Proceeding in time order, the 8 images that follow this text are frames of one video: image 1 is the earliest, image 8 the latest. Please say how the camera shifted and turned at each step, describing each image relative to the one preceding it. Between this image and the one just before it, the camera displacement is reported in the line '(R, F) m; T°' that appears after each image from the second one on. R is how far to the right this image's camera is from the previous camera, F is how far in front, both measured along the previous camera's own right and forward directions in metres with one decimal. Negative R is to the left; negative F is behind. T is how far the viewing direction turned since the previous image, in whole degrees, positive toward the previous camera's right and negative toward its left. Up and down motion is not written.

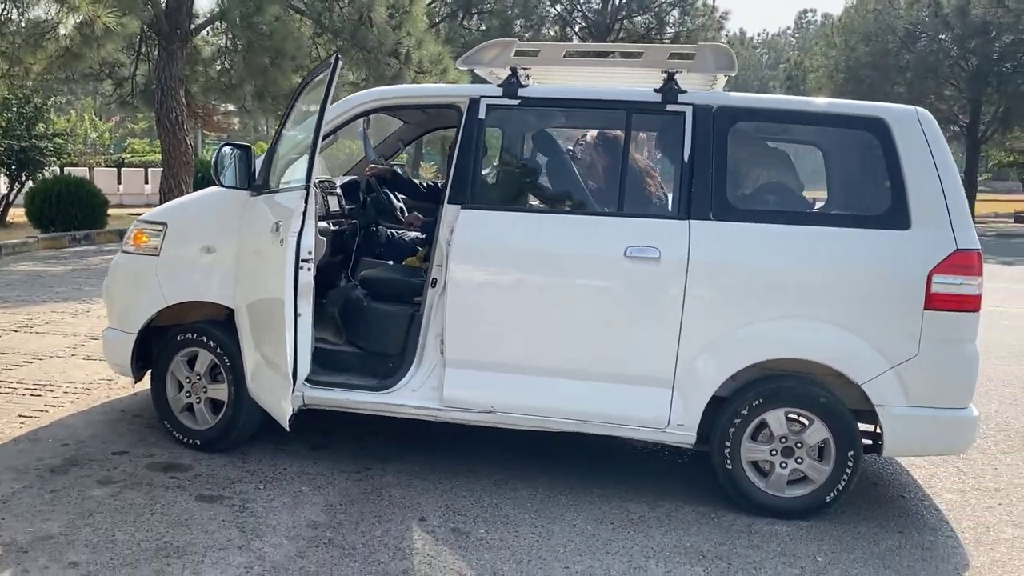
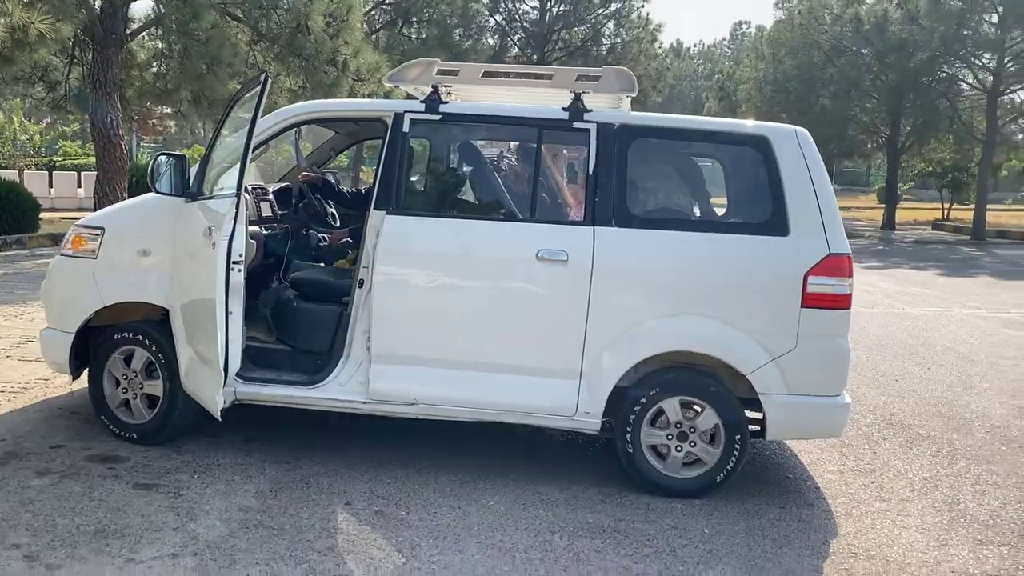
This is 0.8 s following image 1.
(+0.1, -0.4) m; +4°
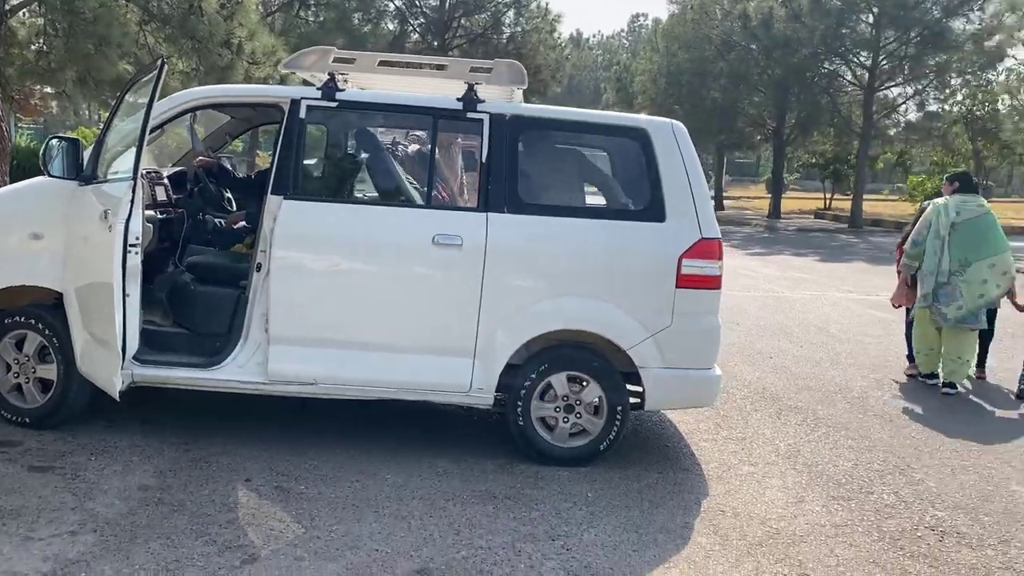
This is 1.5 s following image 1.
(0.0, -0.2) m; +6°
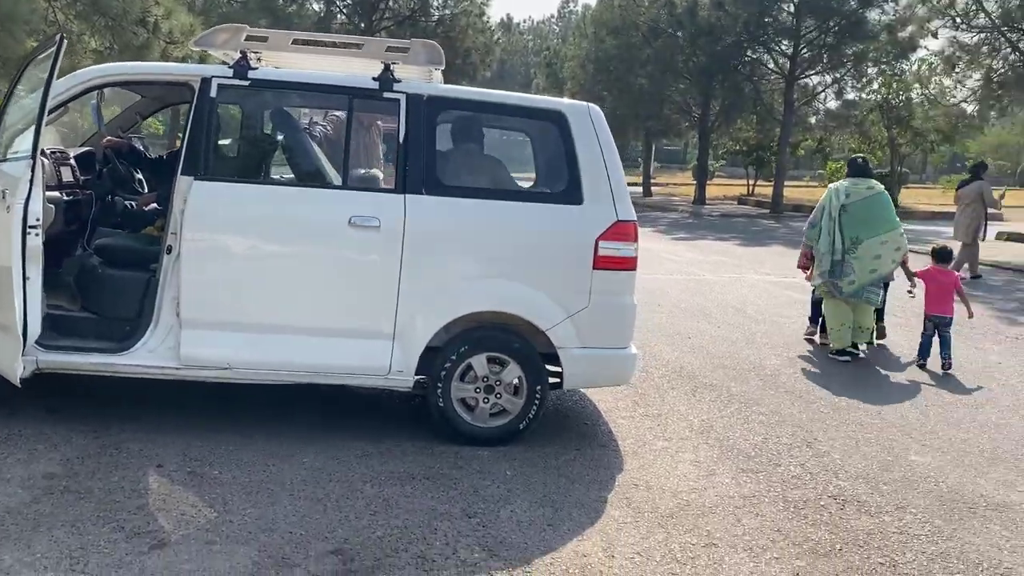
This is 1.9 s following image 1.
(+0.1, 0.0) m; +4°
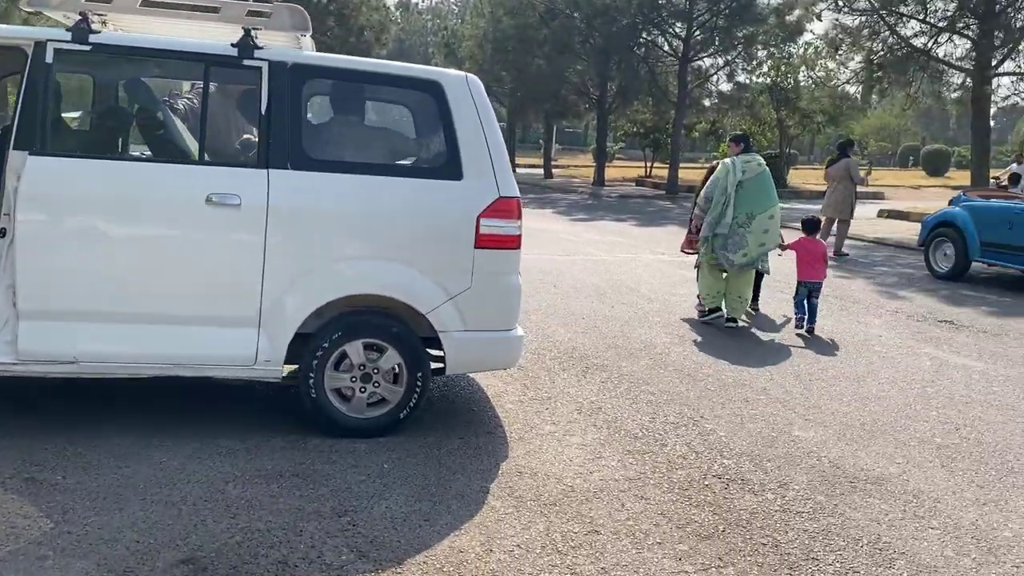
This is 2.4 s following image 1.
(+0.2, +0.2) m; +6°
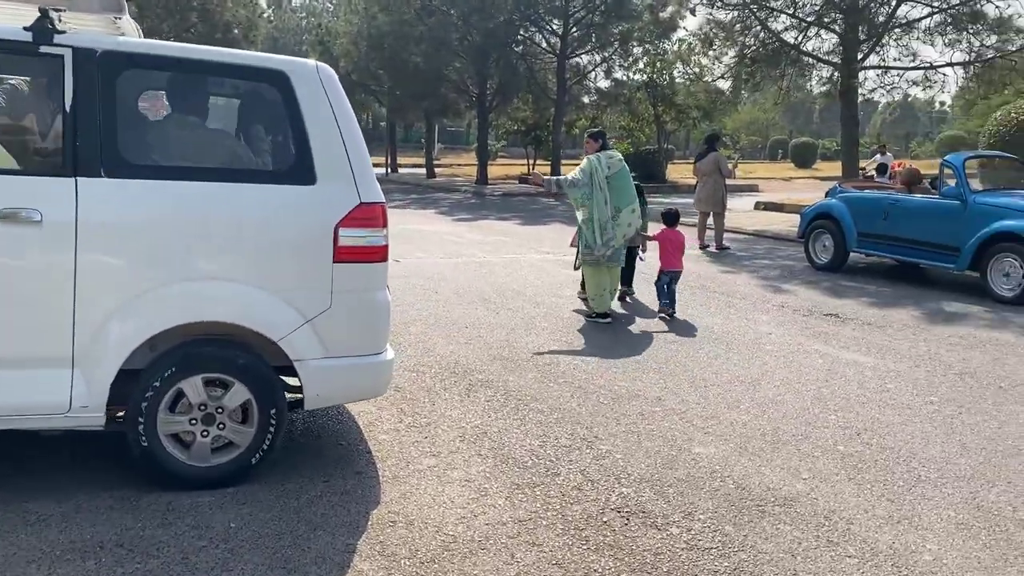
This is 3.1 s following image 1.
(+0.1, +0.6) m; +7°
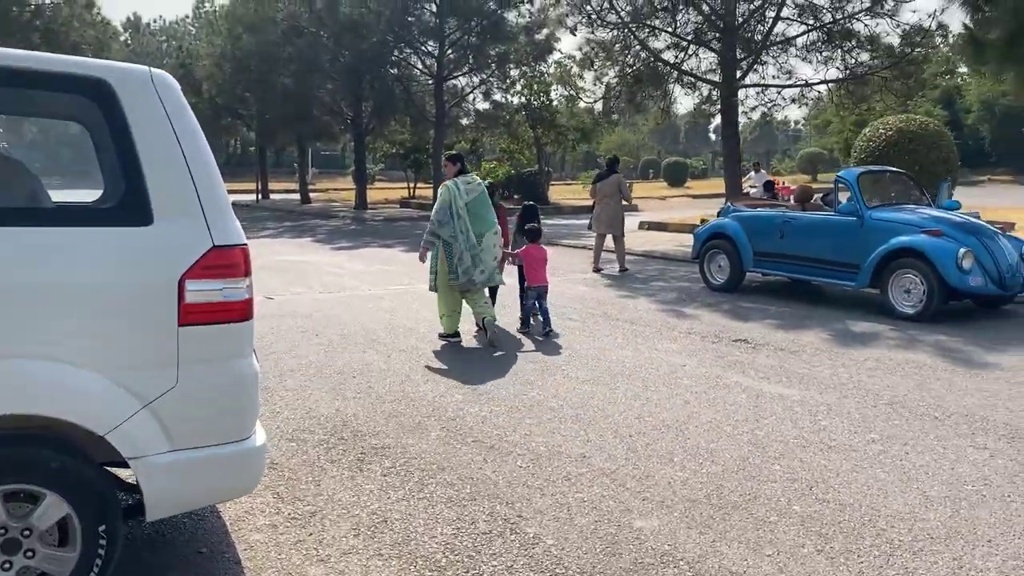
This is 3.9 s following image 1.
(-0.1, +0.8) m; +8°
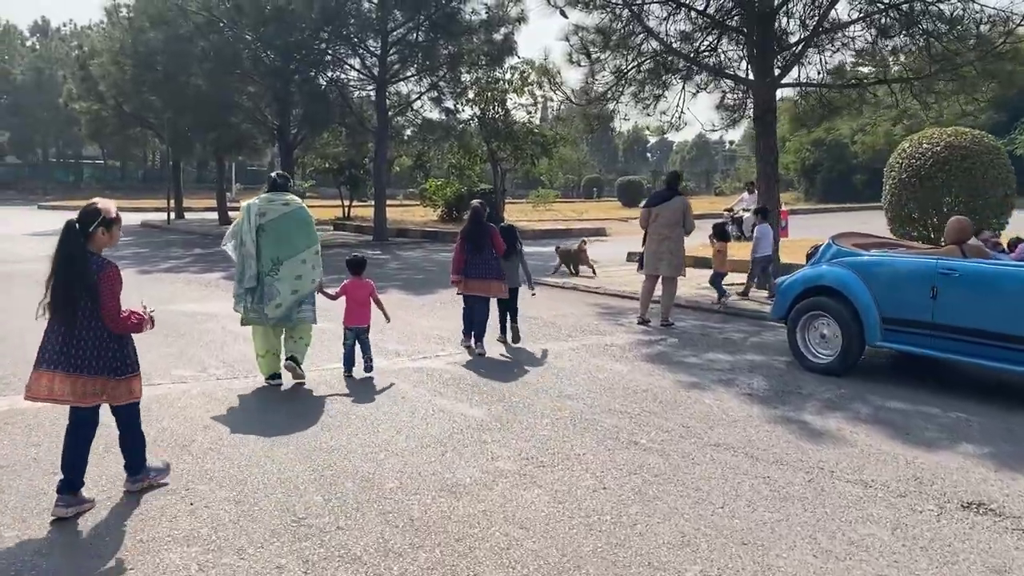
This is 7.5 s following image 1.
(-0.6, +4.1) m; +4°
